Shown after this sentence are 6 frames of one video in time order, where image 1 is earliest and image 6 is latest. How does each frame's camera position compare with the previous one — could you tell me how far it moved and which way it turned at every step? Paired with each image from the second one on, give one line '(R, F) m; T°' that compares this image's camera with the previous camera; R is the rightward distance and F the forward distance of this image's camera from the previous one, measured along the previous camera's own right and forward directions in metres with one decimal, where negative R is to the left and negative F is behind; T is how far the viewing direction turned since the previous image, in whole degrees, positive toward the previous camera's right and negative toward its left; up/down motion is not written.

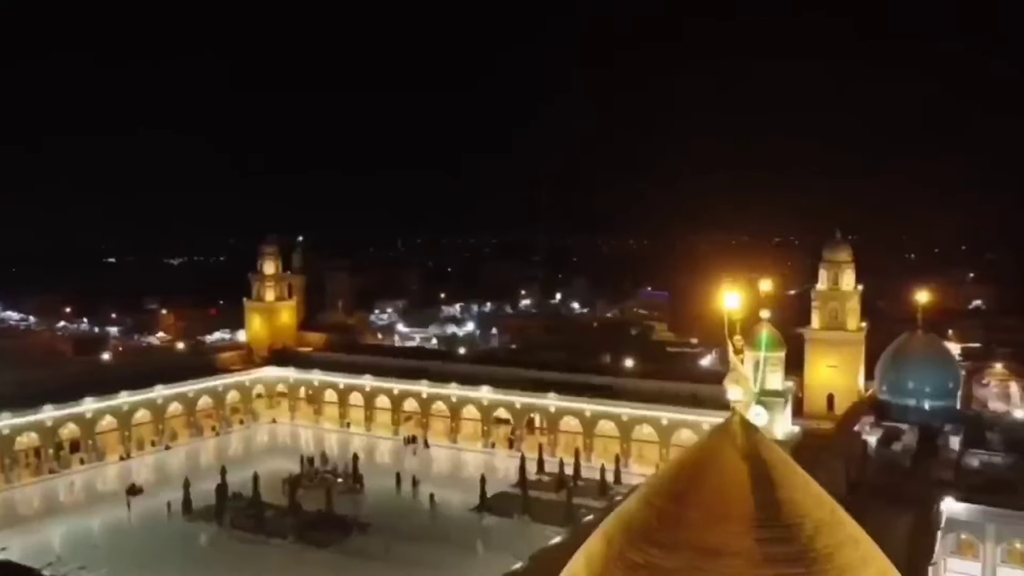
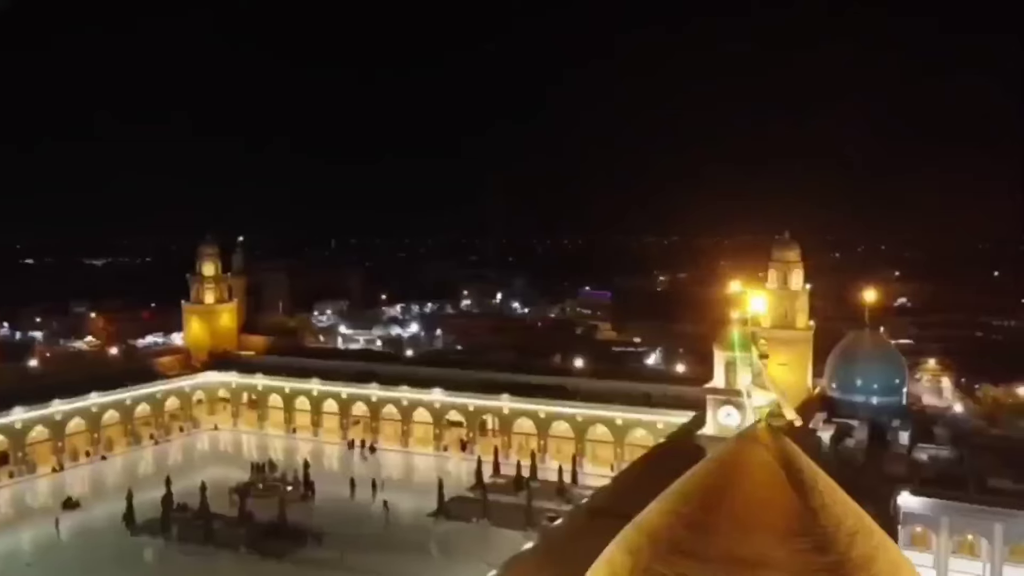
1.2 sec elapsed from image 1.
(-0.6, +0.2) m; +5°
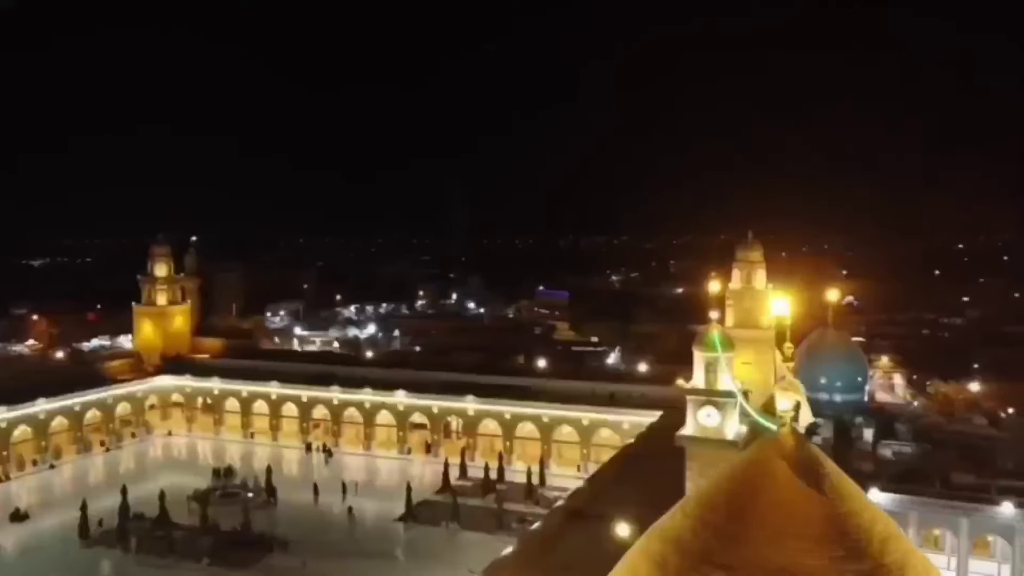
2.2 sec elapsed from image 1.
(-0.5, +0.2) m; +4°
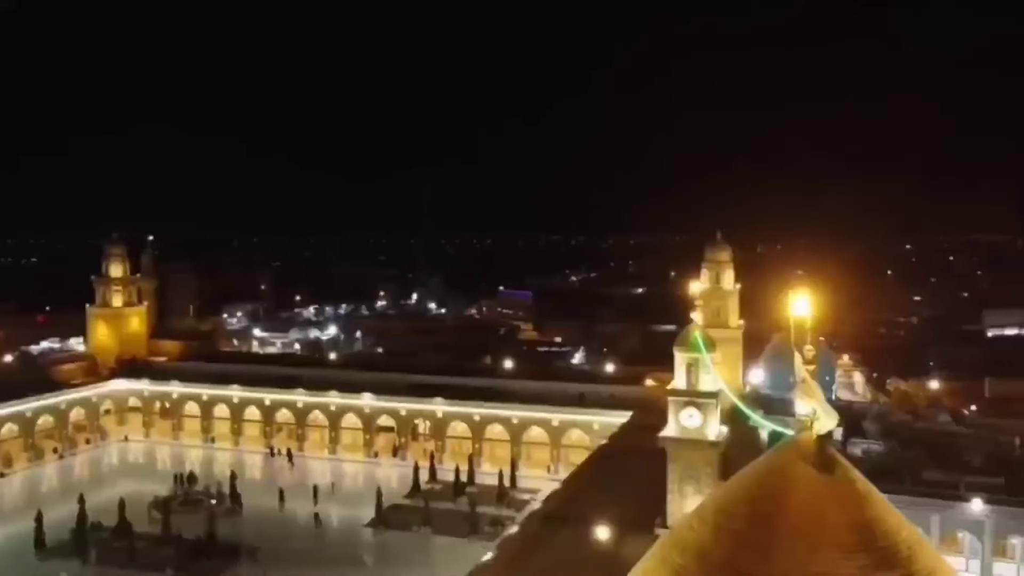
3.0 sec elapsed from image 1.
(-0.4, +0.2) m; +3°
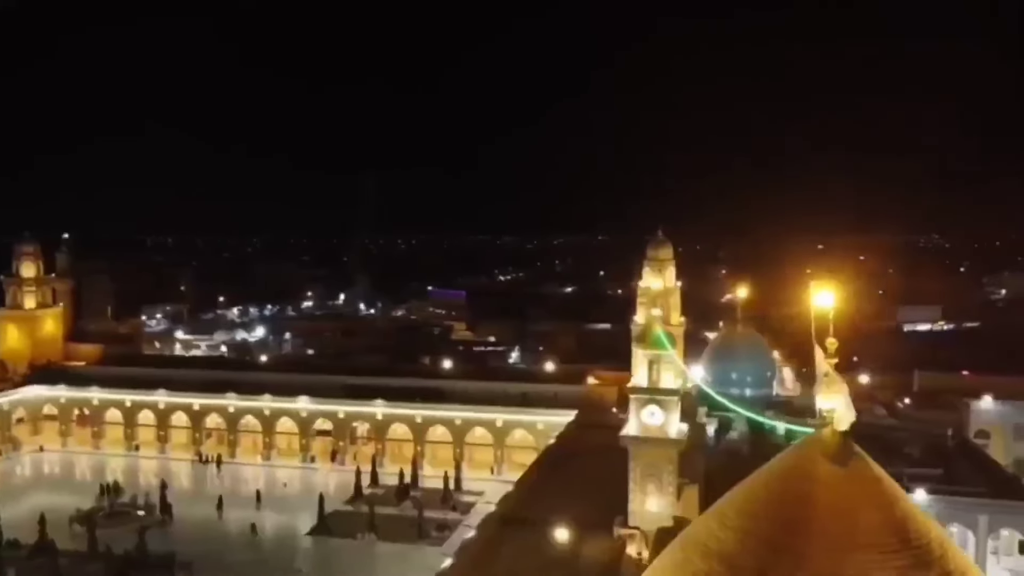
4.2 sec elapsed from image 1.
(-0.6, +0.4) m; +6°
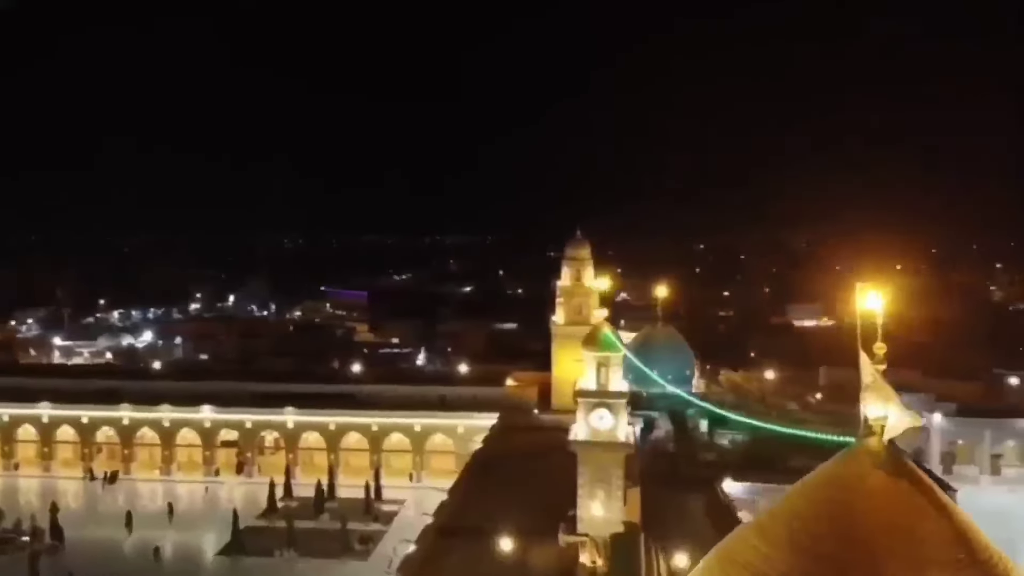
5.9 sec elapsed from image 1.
(-0.8, +0.6) m; +8°
